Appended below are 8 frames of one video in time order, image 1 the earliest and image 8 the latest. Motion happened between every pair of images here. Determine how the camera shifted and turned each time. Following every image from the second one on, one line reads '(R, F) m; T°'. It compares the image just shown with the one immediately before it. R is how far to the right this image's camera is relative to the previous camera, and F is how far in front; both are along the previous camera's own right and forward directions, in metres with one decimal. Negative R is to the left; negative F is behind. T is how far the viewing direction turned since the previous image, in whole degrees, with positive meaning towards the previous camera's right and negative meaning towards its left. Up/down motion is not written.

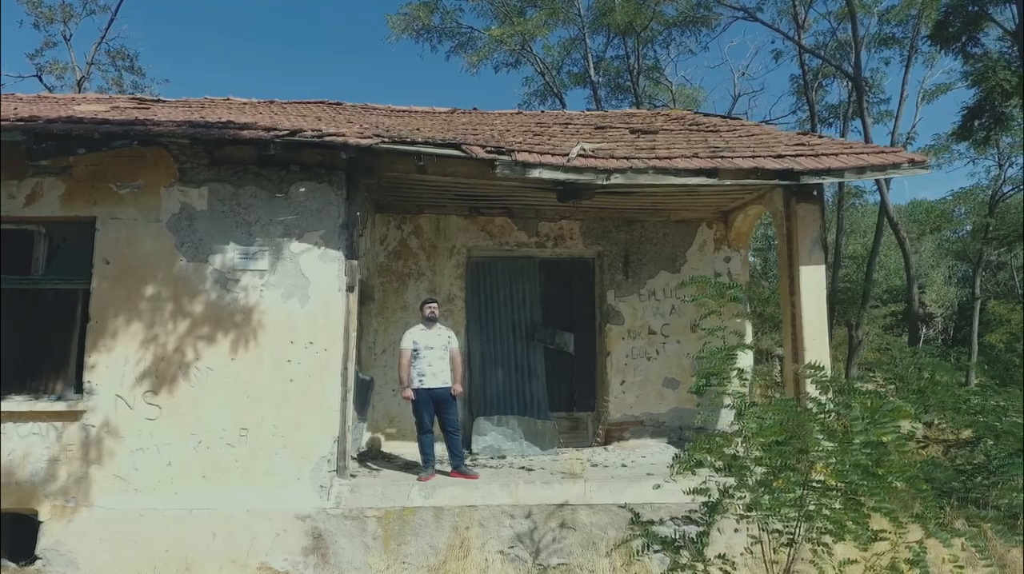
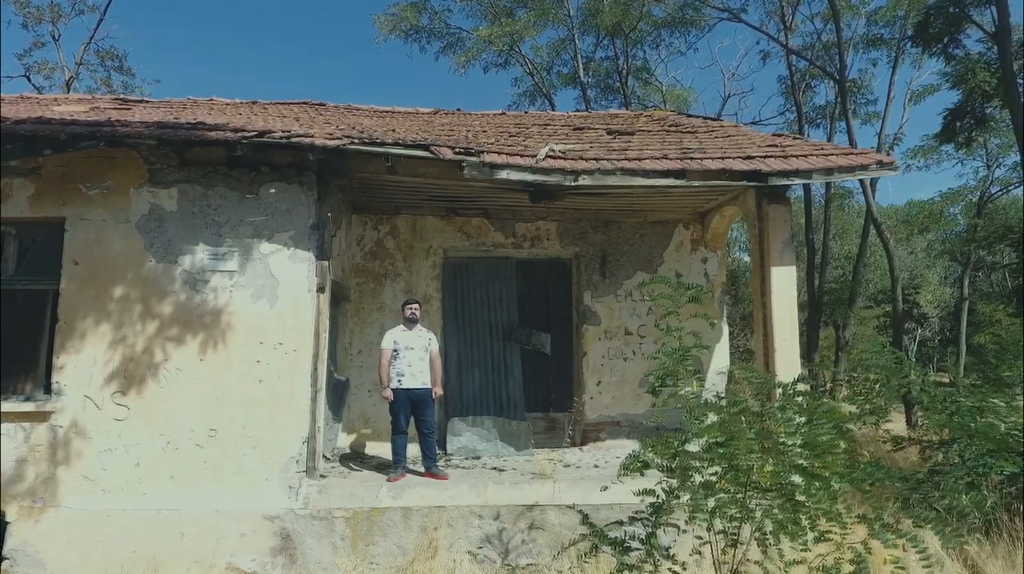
(+0.2, 0.0) m; 0°
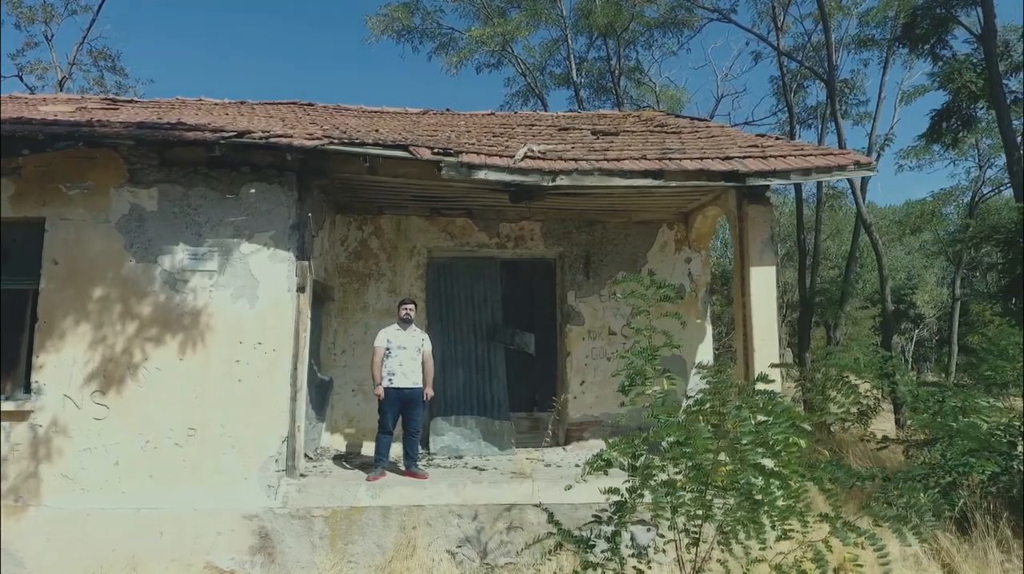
(+0.2, 0.0) m; 0°
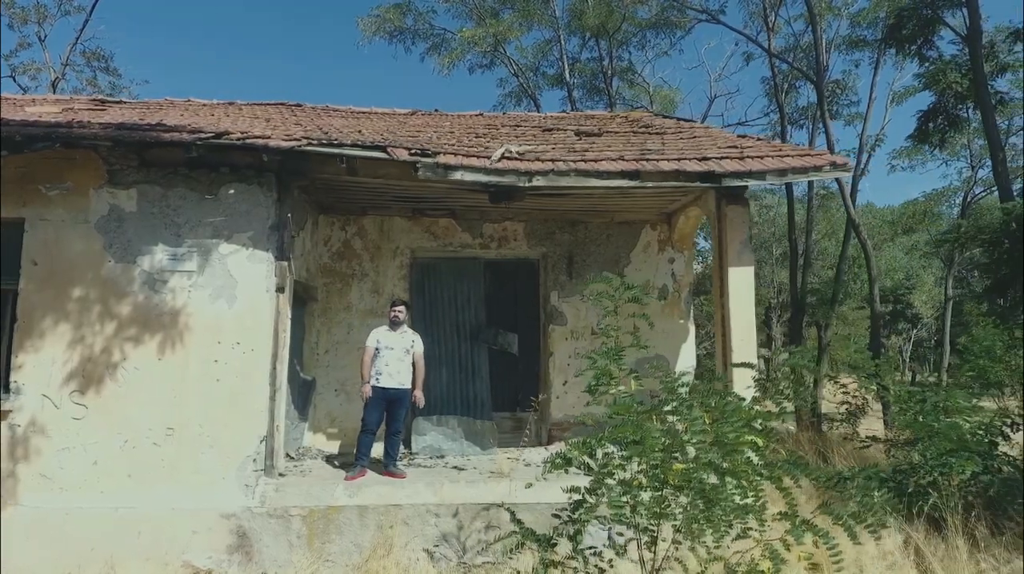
(+0.2, 0.0) m; 0°
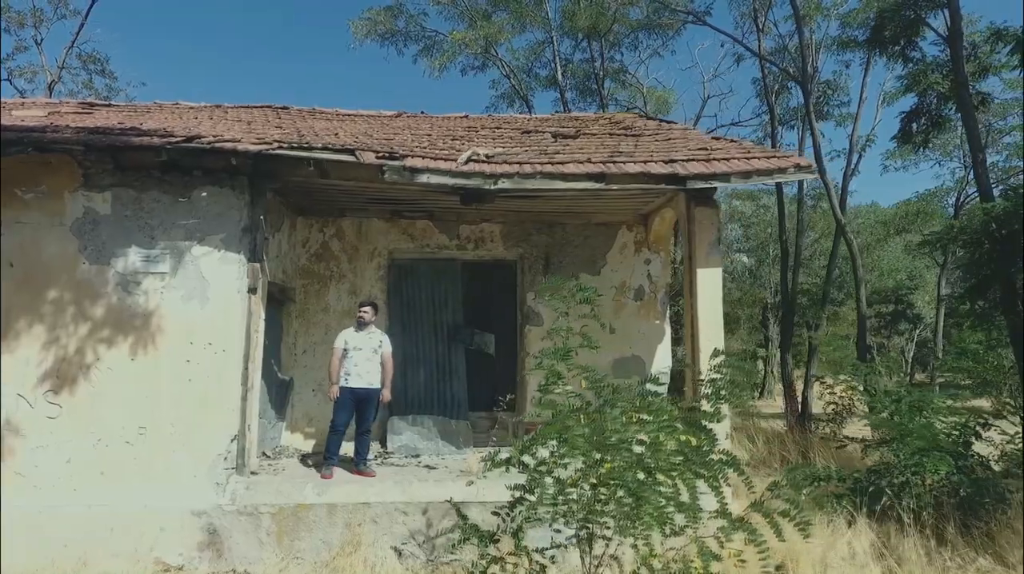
(+0.3, -0.1) m; 0°
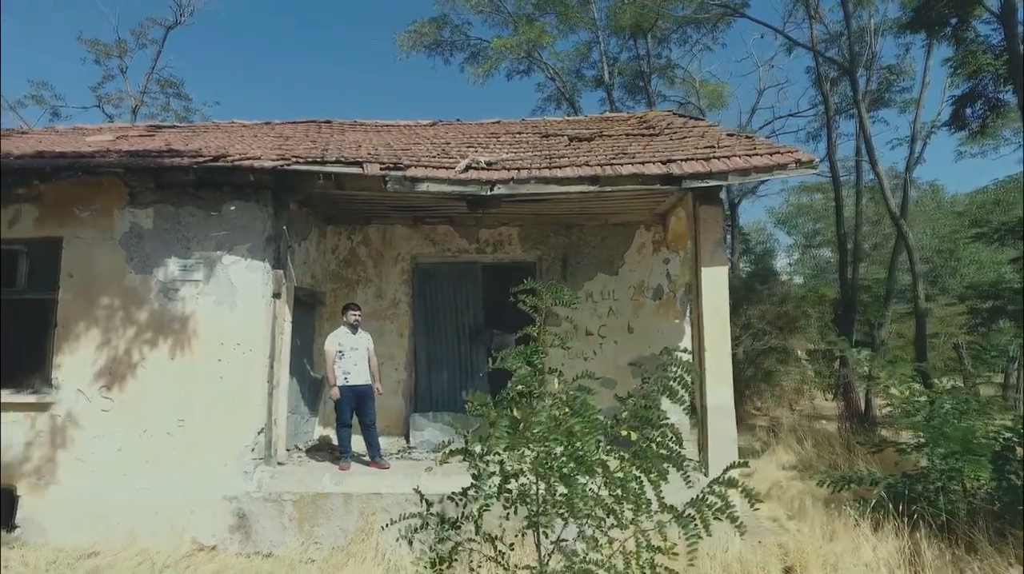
(+0.6, -0.1) m; -7°
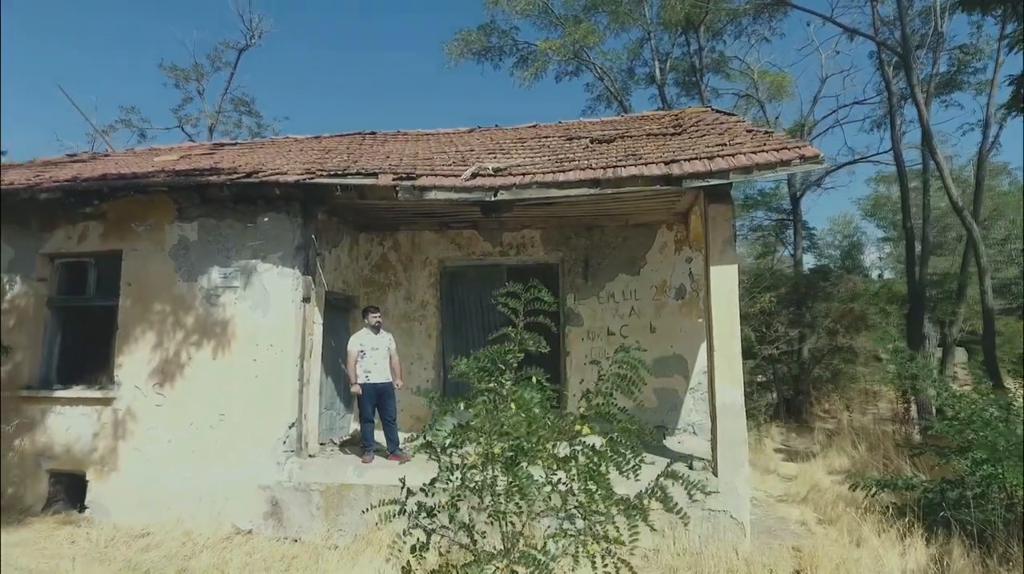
(+0.6, -0.1) m; -7°
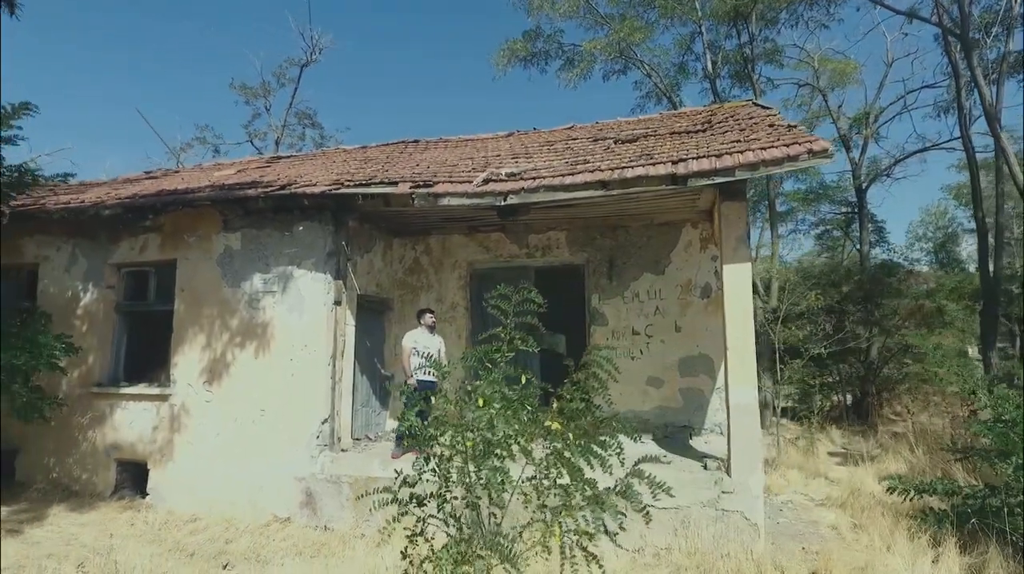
(+0.5, -0.1) m; -7°
